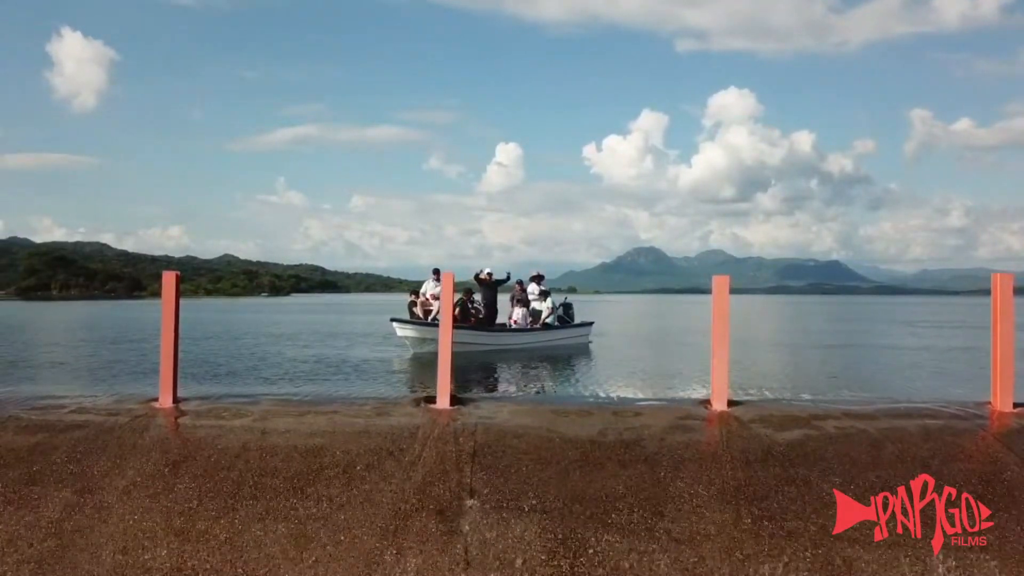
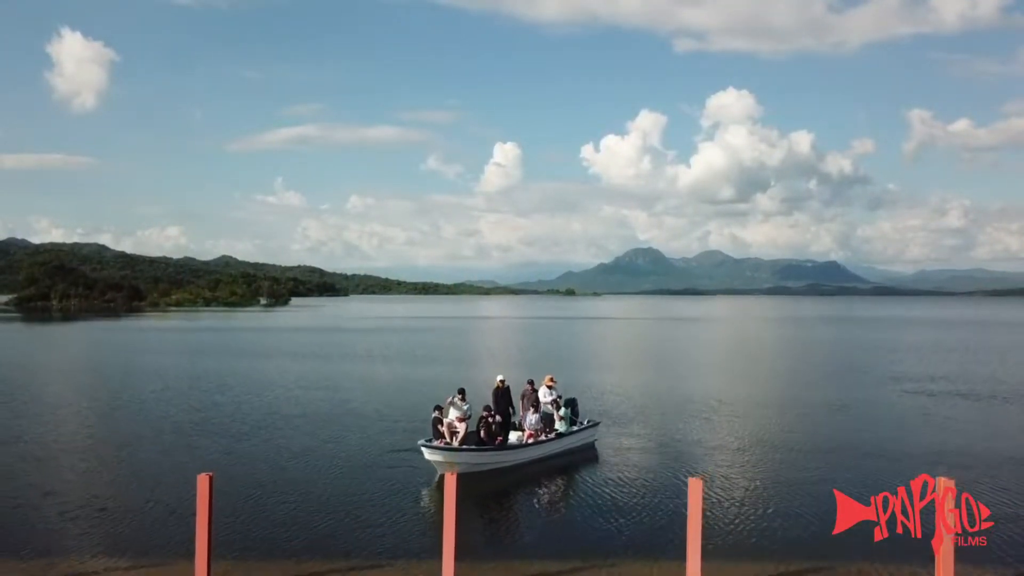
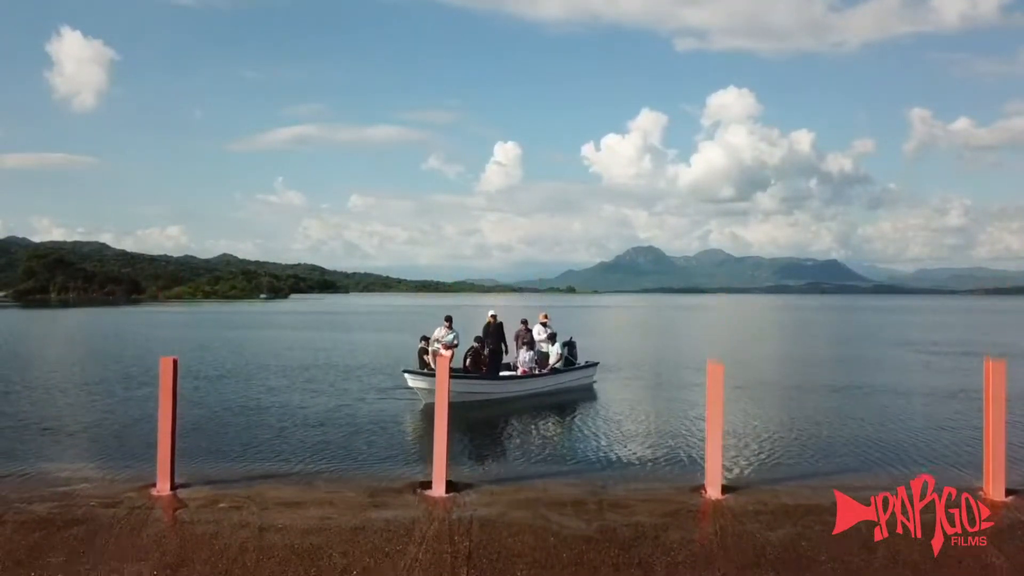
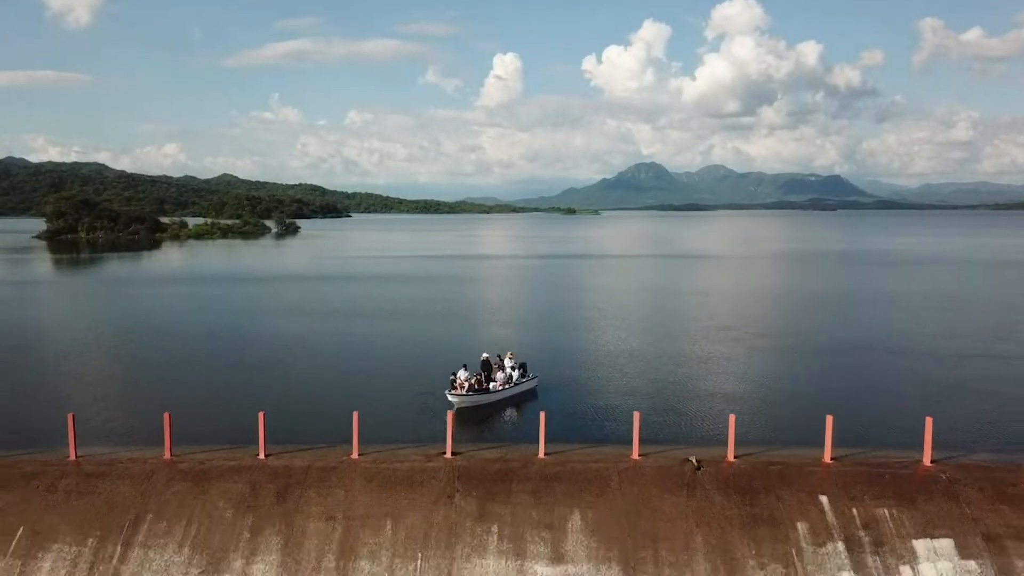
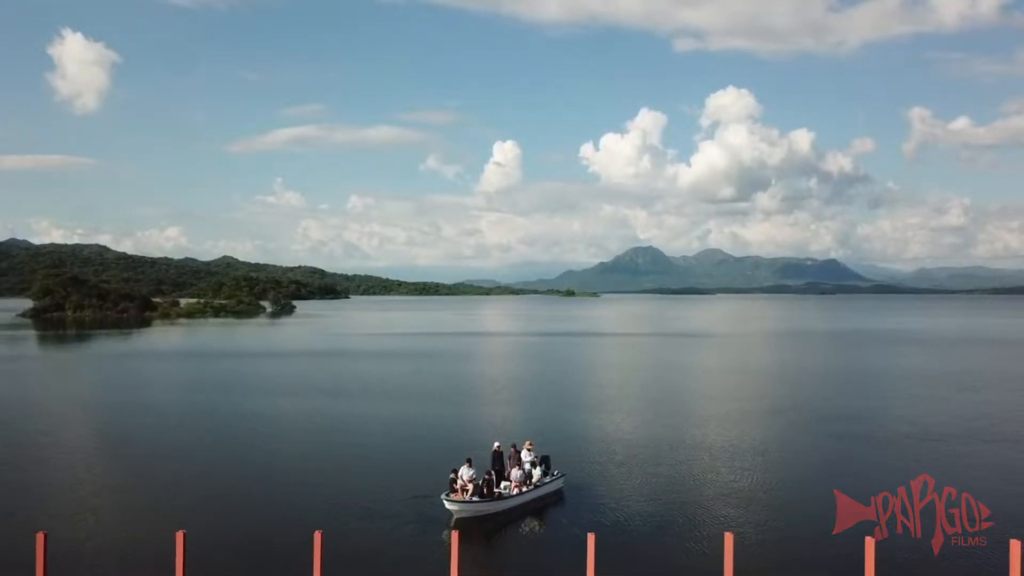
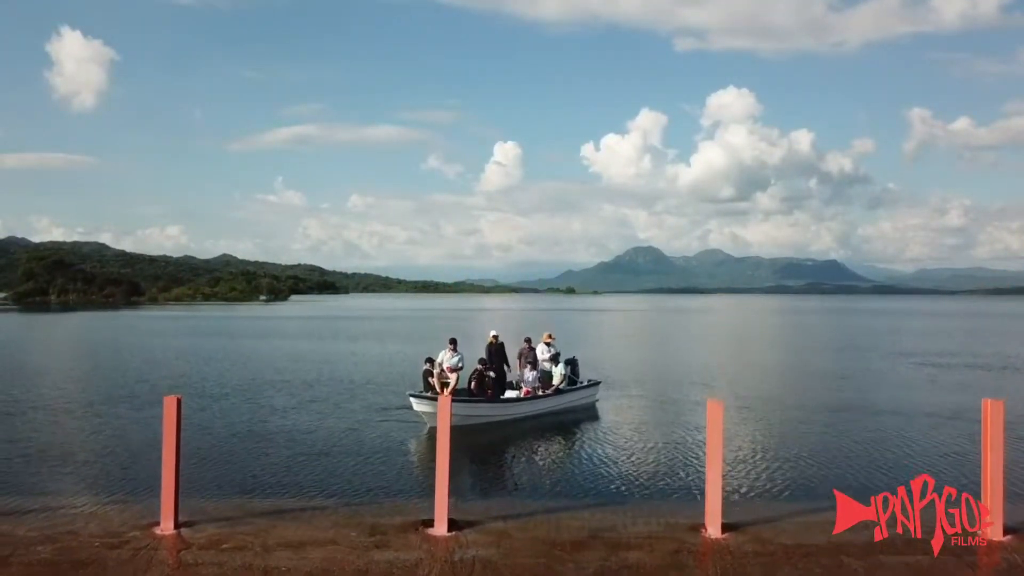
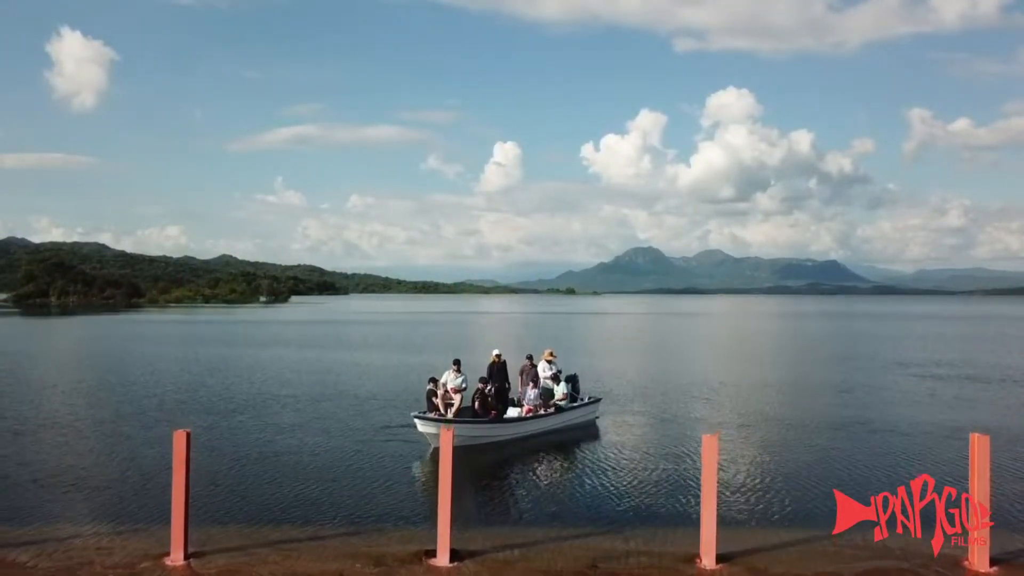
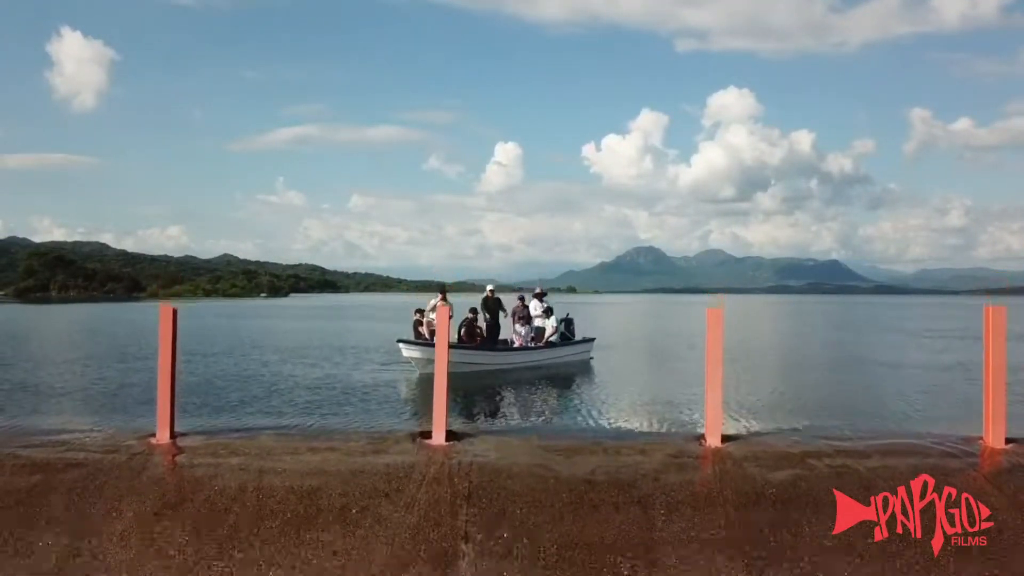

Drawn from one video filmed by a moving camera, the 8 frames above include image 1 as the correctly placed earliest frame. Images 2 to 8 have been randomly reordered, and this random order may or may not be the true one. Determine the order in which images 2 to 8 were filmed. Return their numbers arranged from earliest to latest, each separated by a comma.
8, 3, 6, 7, 2, 5, 4
